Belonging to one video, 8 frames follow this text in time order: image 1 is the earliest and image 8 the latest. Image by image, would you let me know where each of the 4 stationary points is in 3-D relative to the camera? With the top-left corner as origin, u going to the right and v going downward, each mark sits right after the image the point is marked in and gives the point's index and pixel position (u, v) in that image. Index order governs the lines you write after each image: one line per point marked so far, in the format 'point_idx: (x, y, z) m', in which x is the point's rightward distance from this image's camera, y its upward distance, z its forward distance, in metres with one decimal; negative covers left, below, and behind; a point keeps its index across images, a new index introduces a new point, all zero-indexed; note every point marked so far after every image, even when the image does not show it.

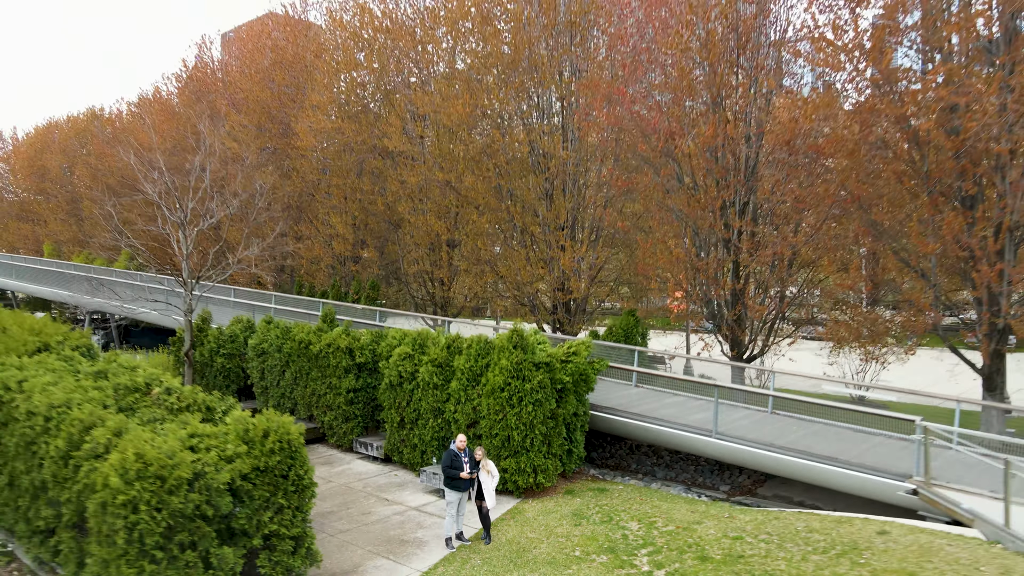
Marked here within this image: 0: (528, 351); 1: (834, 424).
0: (+0.4, -1.1, +12.7) m
1: (+5.3, -2.0, +12.0) m
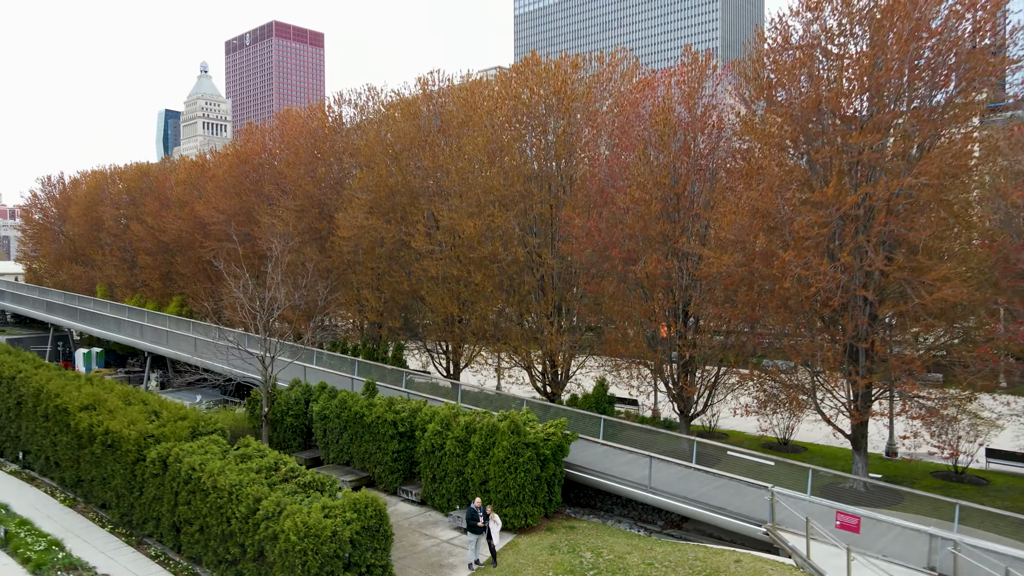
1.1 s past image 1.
0: (+0.3, -3.7, +18.6) m
1: (+5.2, -4.6, +17.9) m
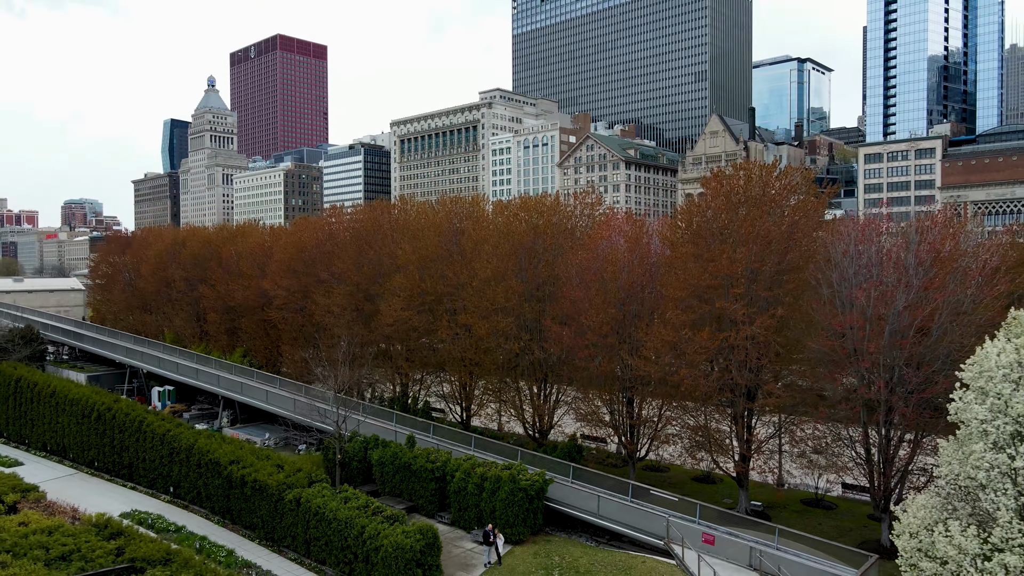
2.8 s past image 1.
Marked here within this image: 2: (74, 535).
0: (+0.3, -7.7, +29.3) m
1: (+5.2, -8.6, +28.5) m
2: (-11.6, -6.5, +19.4) m
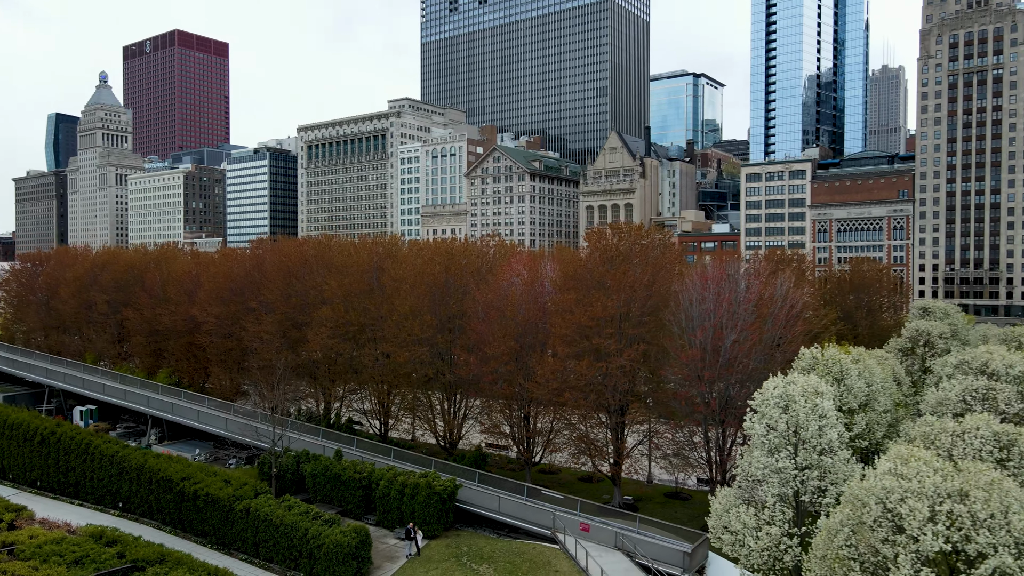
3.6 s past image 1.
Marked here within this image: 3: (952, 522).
0: (-3.8, -9.6, +35.4) m
1: (+1.2, -10.5, +35.3) m
2: (-14.3, -8.4, +24.1) m
3: (+10.7, -5.7, +17.8) m
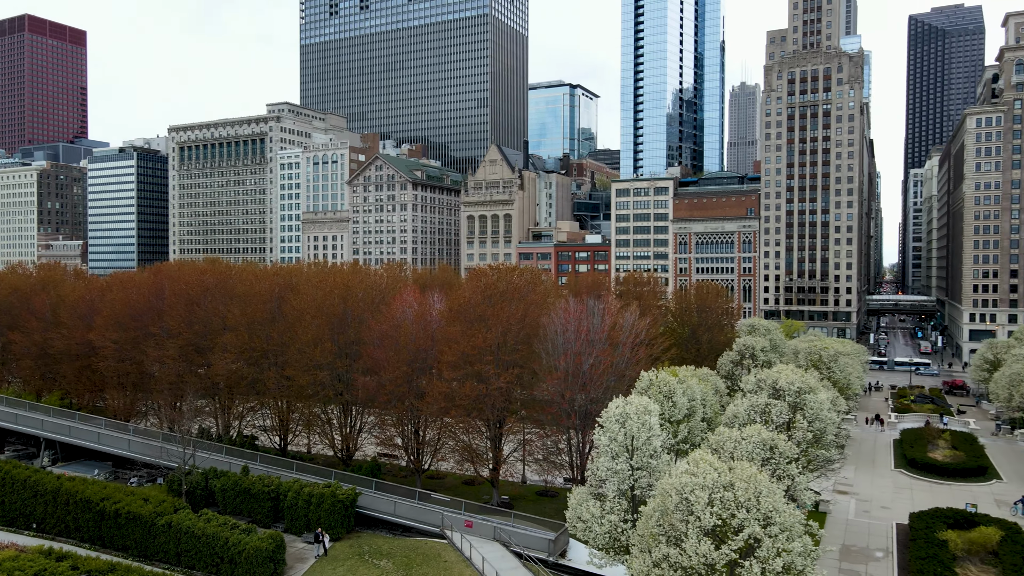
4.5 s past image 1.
0: (-9.7, -11.5, +40.7) m
1: (-4.8, -12.4, +41.3) m
2: (-18.2, -10.3, +27.8) m
3: (+7.4, -7.6, +25.6) m
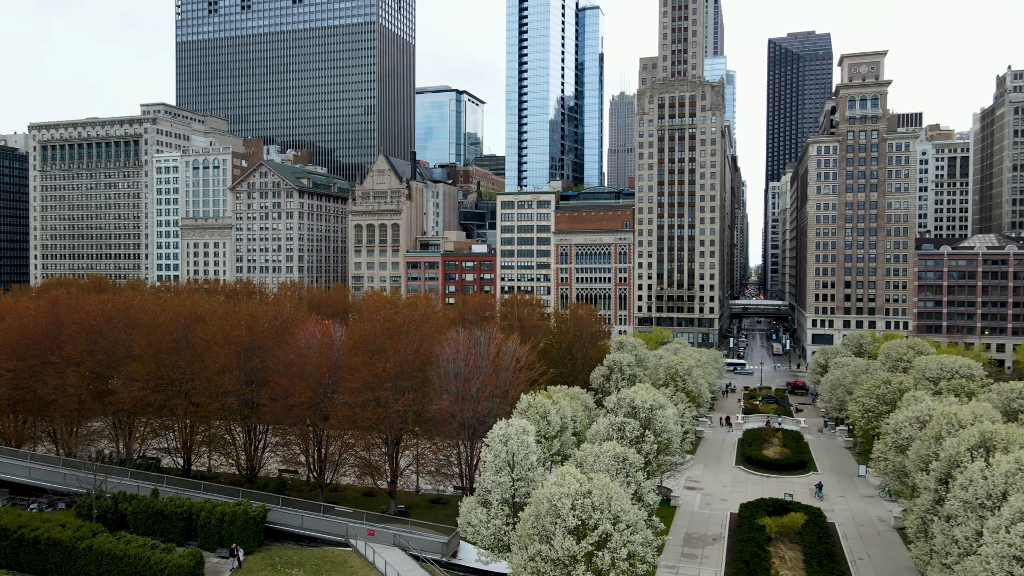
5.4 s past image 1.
0: (-16.0, -13.7, +44.7) m
1: (-11.3, -14.6, +46.1) m
2: (-22.5, -12.6, +30.7) m
3: (+3.2, -9.8, +32.4) m
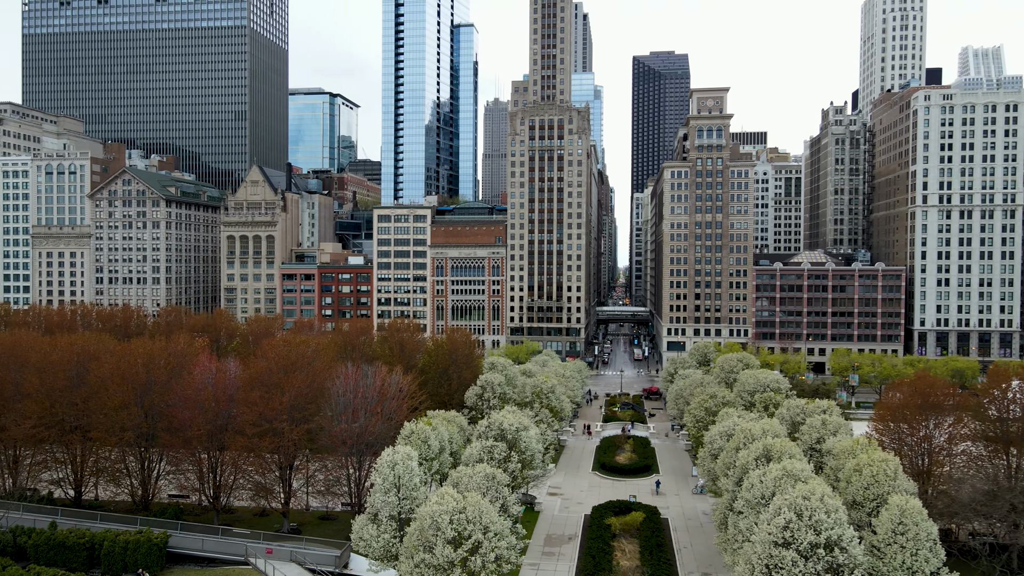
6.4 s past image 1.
0: (-23.8, -16.7, +48.5) m
1: (-19.4, -17.5, +50.7) m
2: (-27.8, -15.5, +33.6) m
3: (-2.8, -12.7, +39.7) m
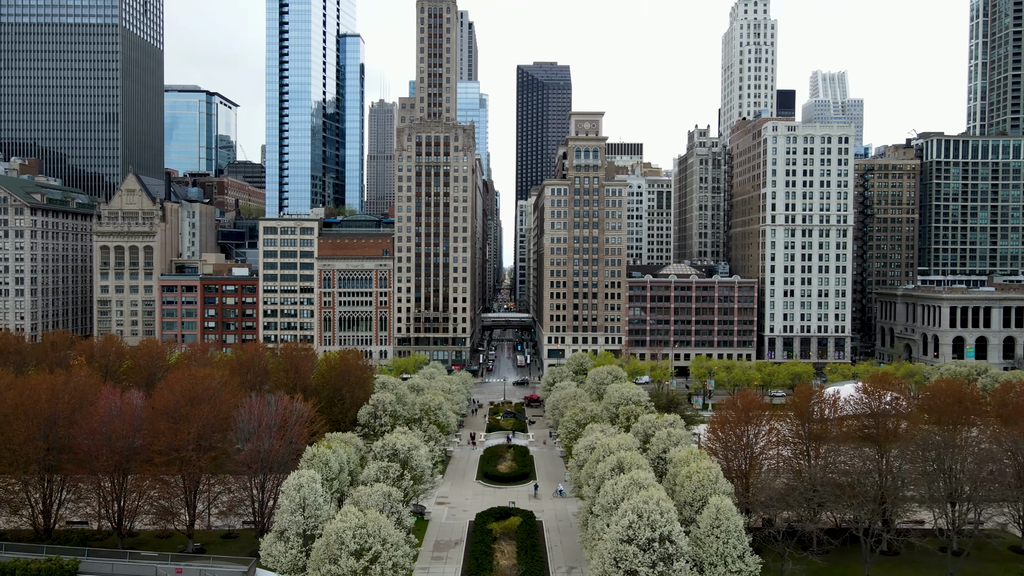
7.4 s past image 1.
0: (-31.5, -19.6, +51.5) m
1: (-27.5, -20.5, +54.3) m
2: (-33.2, -18.5, +36.1) m
3: (-9.4, -15.6, +46.0) m
